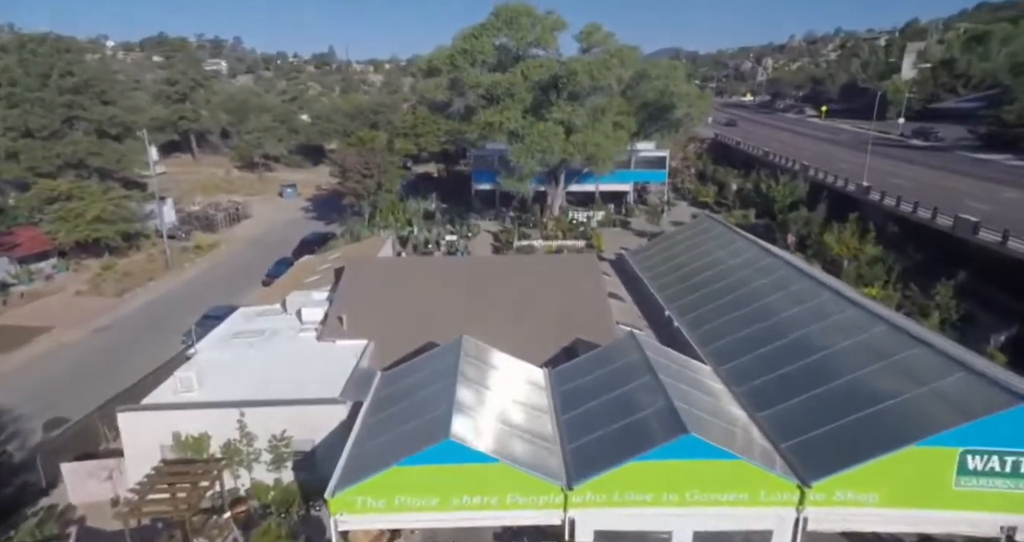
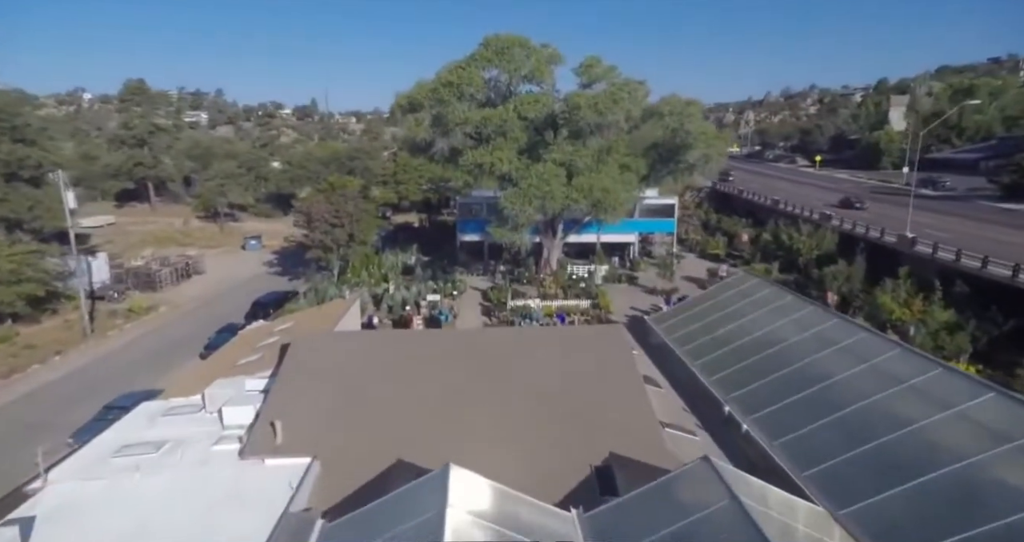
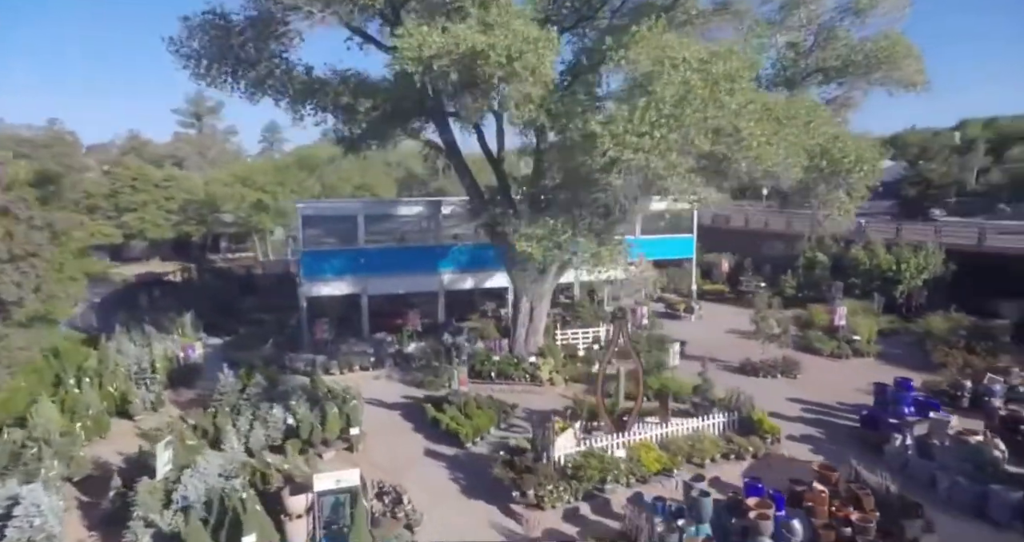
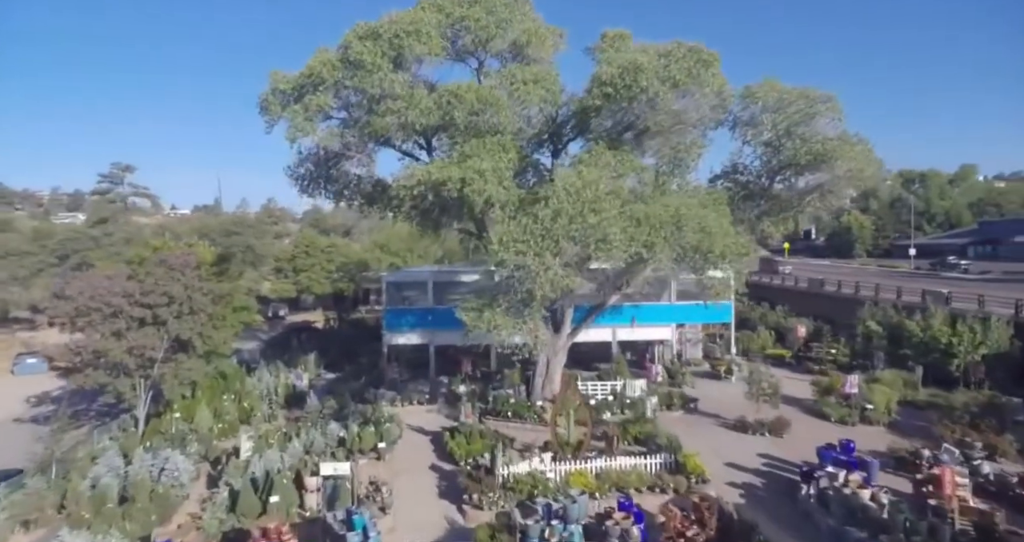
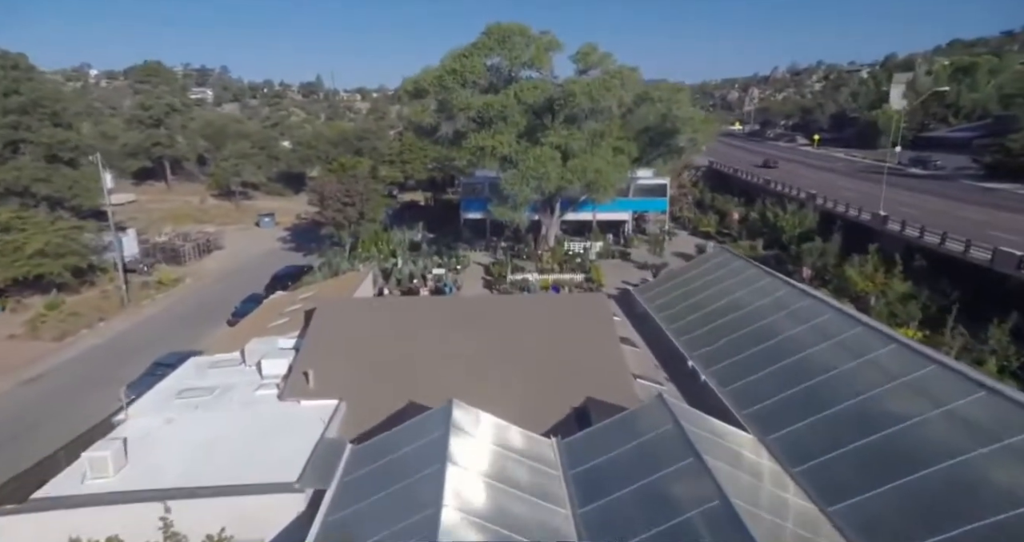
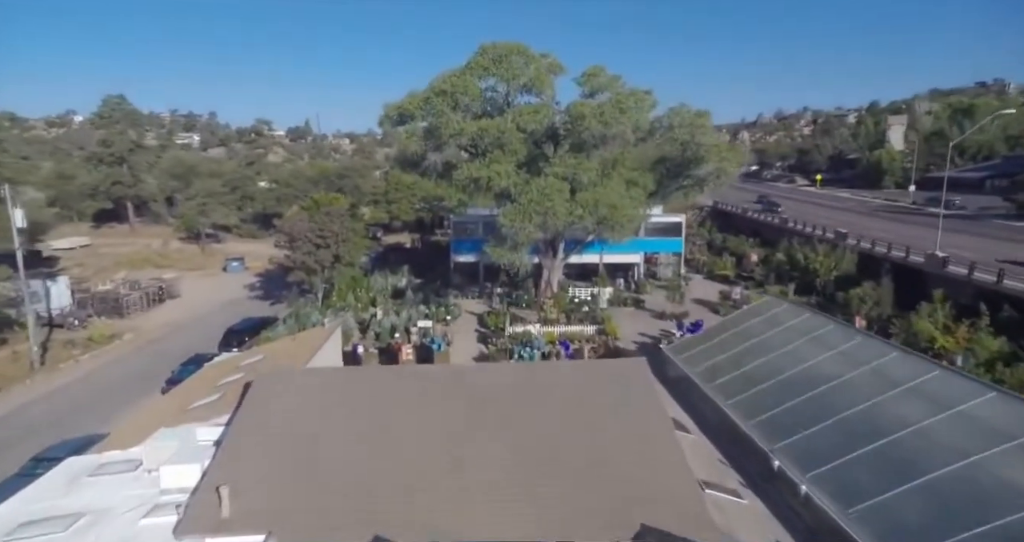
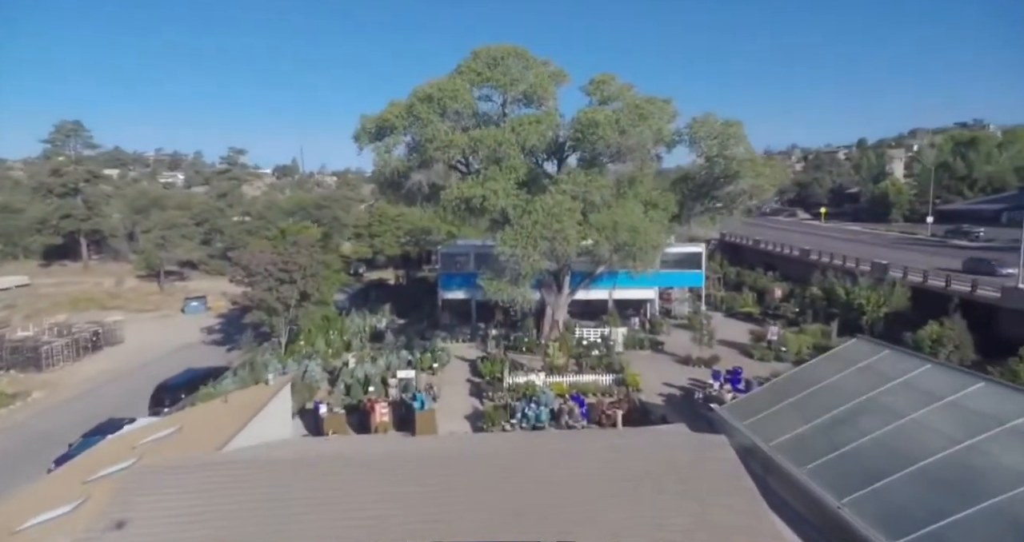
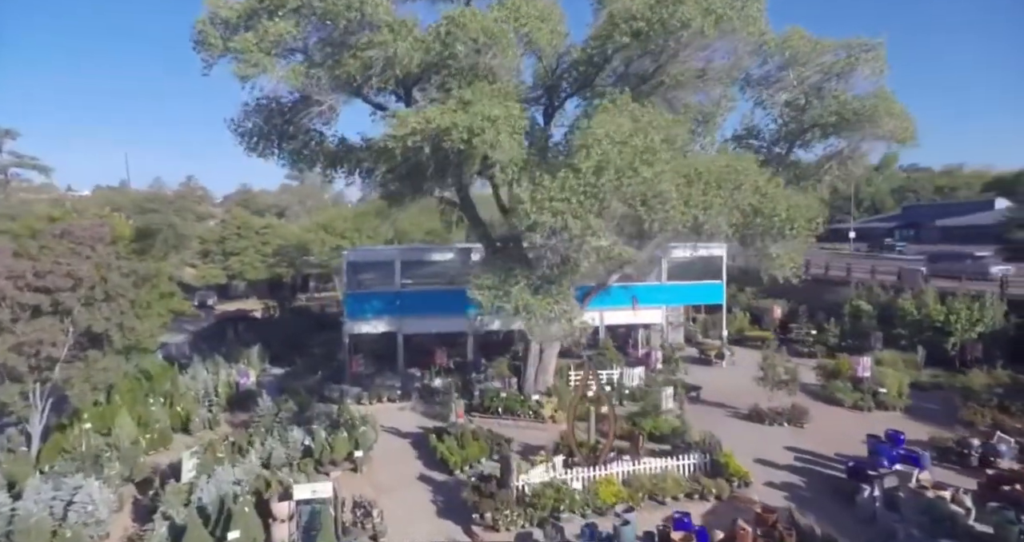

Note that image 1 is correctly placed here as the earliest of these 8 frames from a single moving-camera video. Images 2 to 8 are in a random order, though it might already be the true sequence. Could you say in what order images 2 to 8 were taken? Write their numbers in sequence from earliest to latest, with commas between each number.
5, 2, 6, 7, 4, 8, 3
